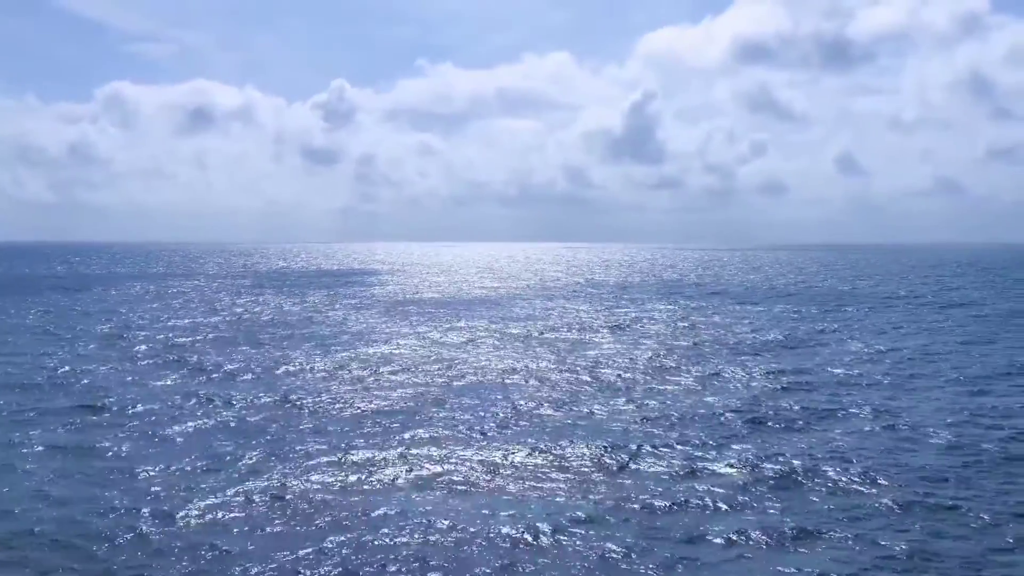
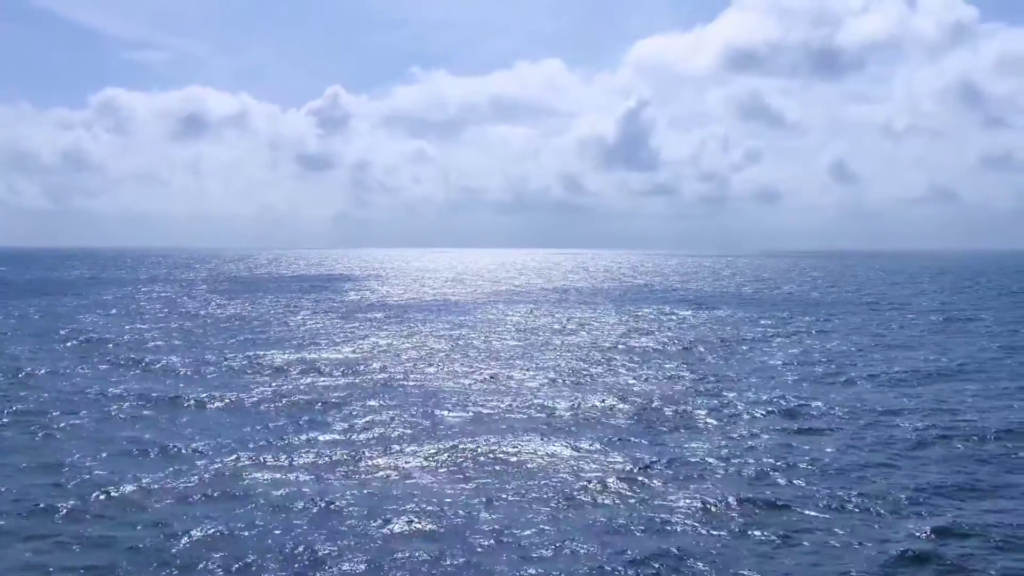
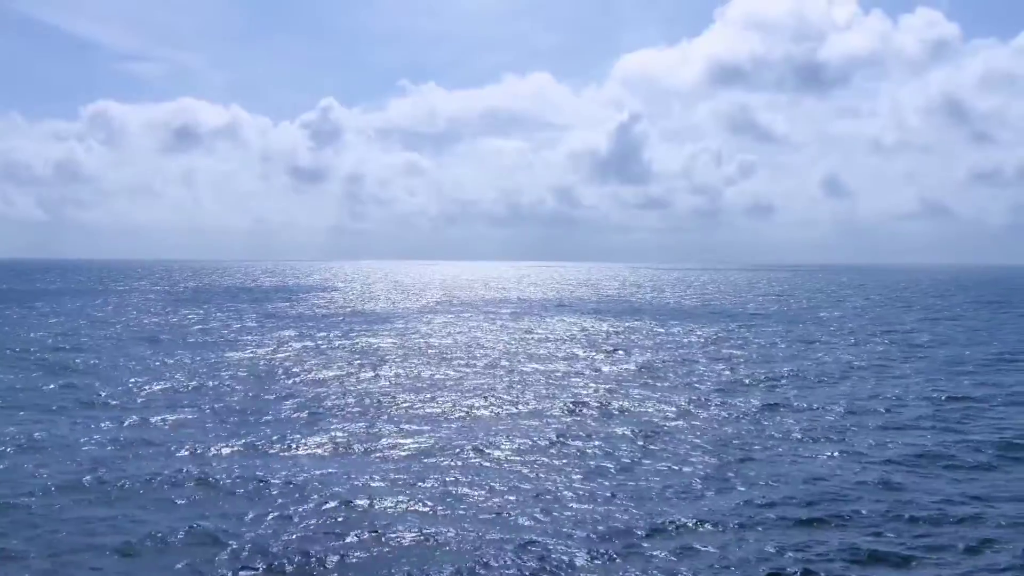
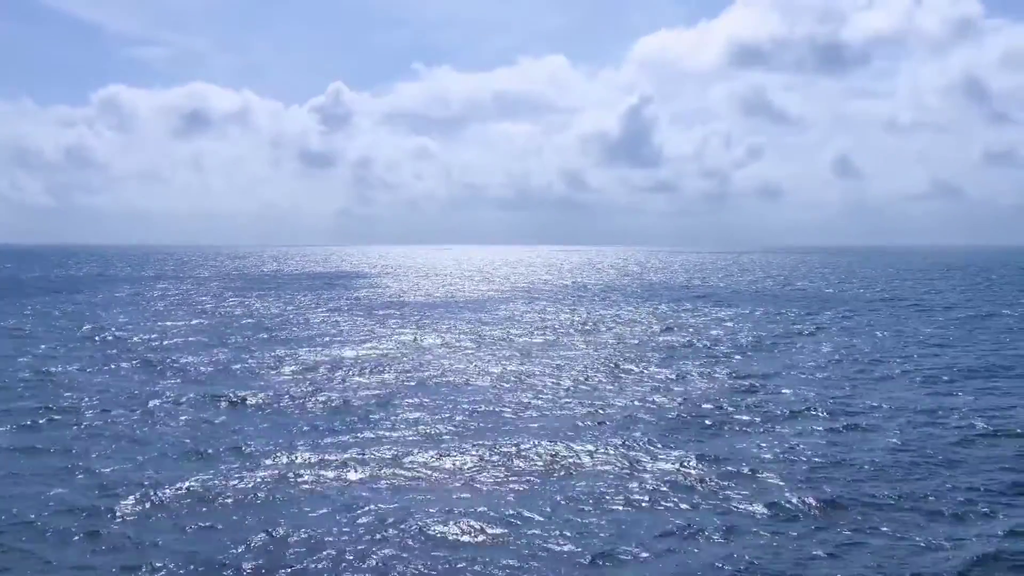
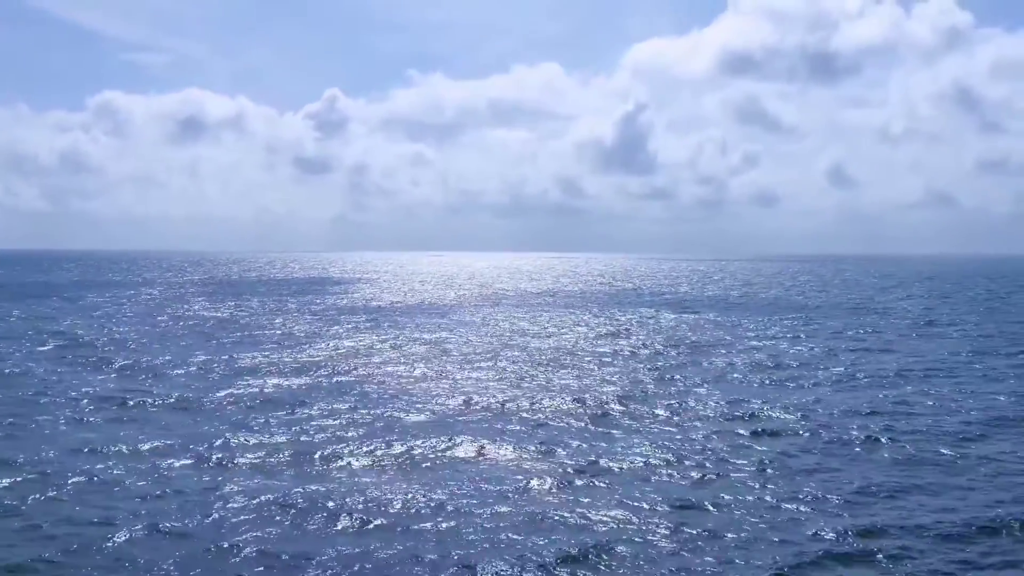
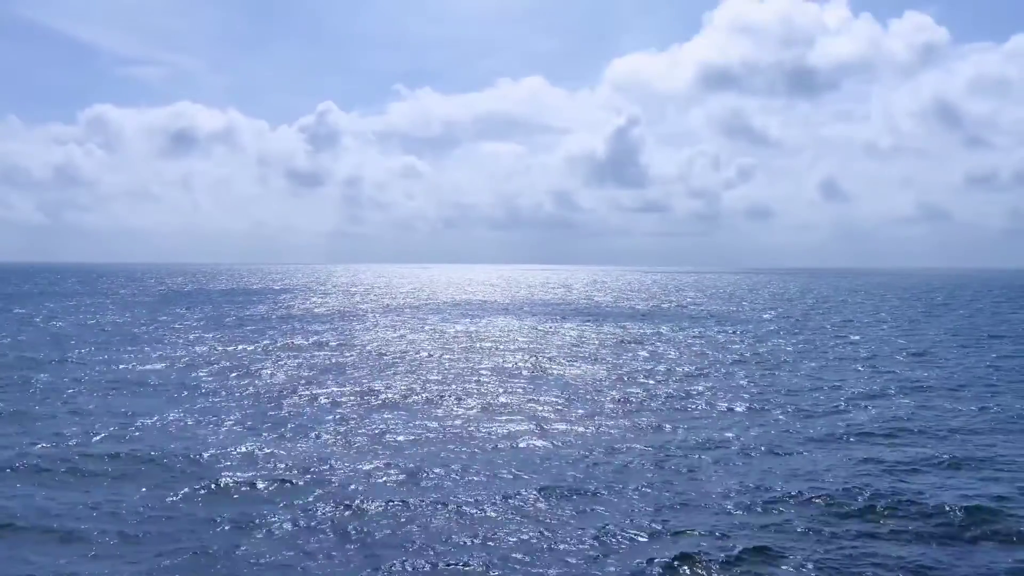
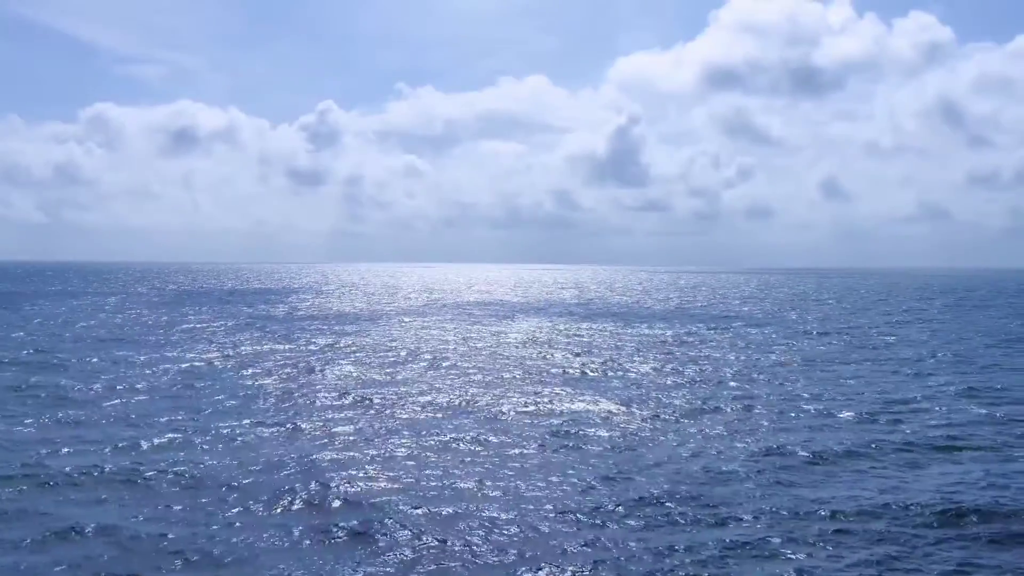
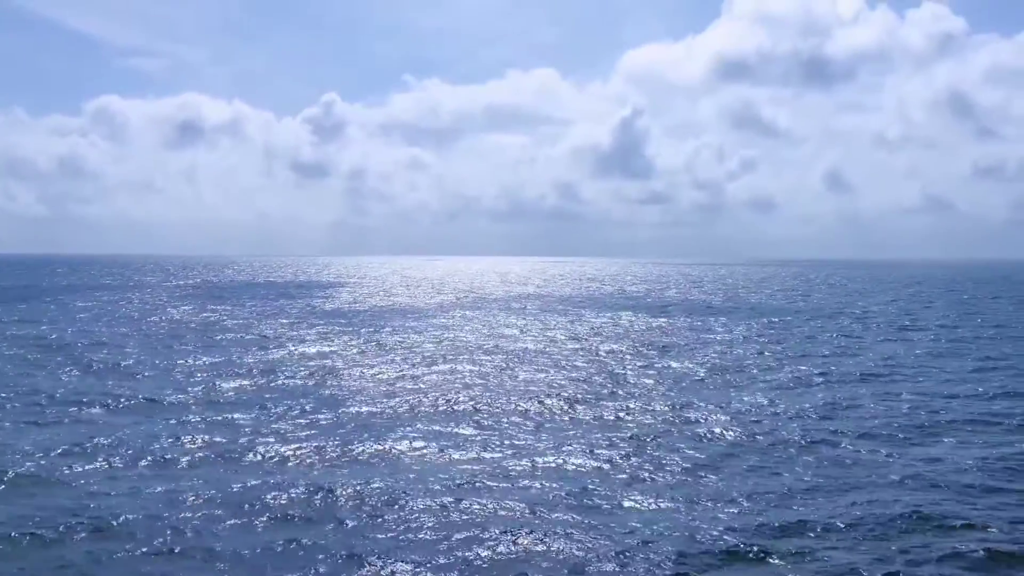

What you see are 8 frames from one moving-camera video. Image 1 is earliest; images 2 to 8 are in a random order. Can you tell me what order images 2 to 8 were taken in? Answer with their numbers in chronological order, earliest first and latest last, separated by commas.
4, 2, 5, 8, 3, 7, 6
